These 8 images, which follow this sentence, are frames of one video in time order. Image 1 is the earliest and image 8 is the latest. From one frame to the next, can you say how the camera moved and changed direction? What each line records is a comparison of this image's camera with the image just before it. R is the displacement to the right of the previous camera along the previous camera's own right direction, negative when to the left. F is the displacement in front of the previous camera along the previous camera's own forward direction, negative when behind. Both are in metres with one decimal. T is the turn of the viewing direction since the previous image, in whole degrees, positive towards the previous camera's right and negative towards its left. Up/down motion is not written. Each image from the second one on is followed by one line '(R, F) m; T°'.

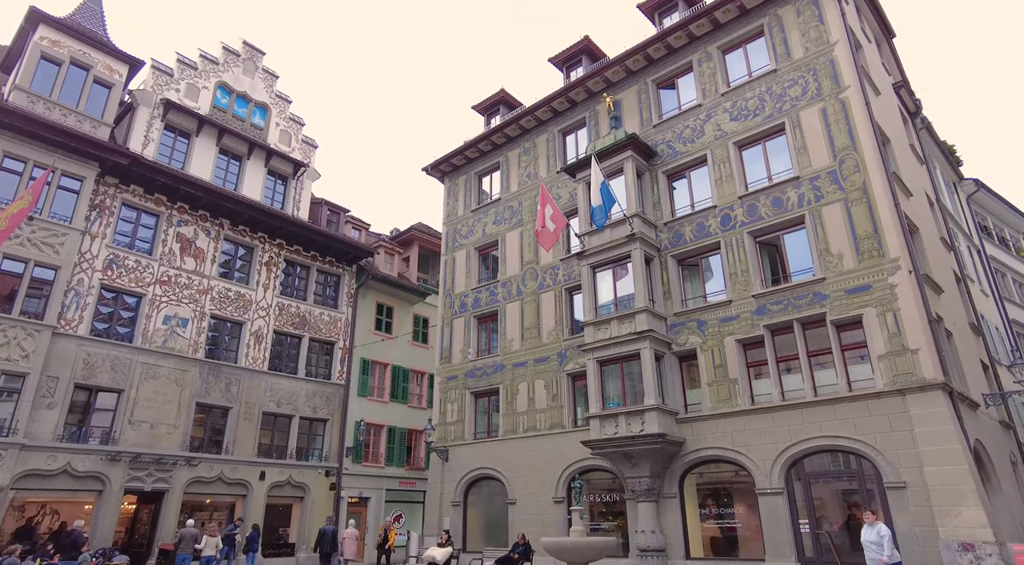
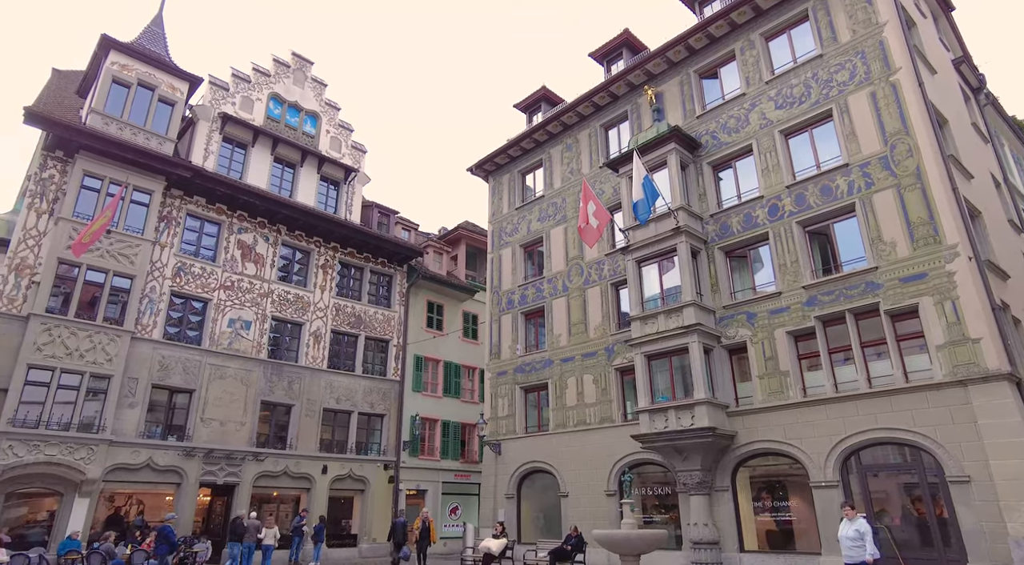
(+0.3, -0.3) m; -5°
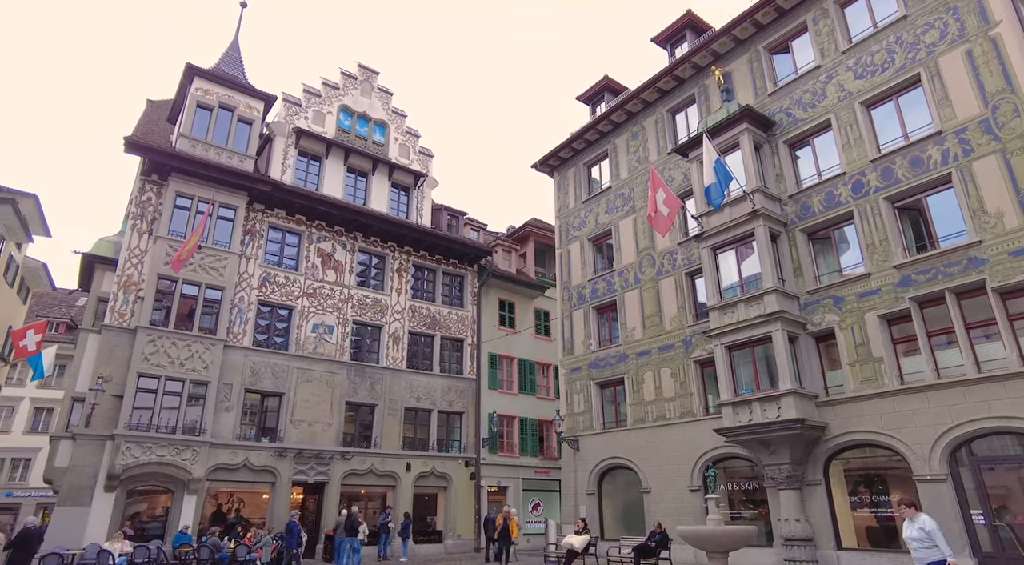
(+0.3, +0.1) m; -7°
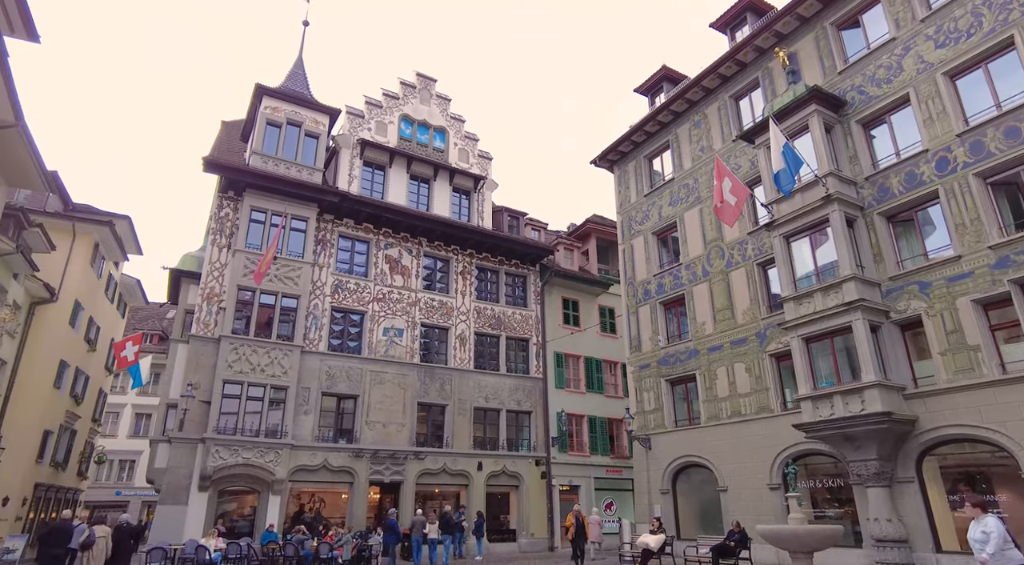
(+0.2, 0.0) m; -6°
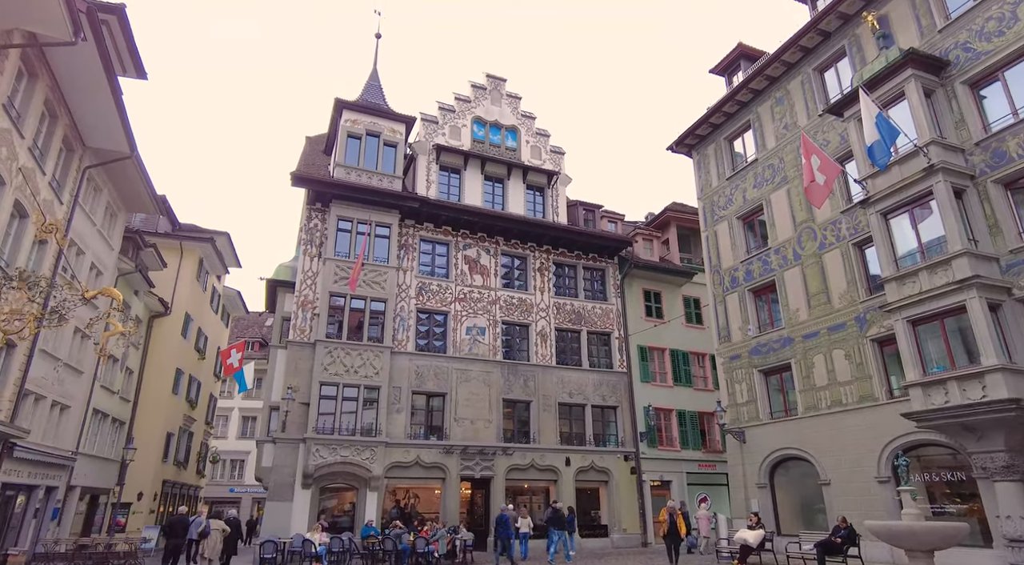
(+0.3, 0.0) m; -8°
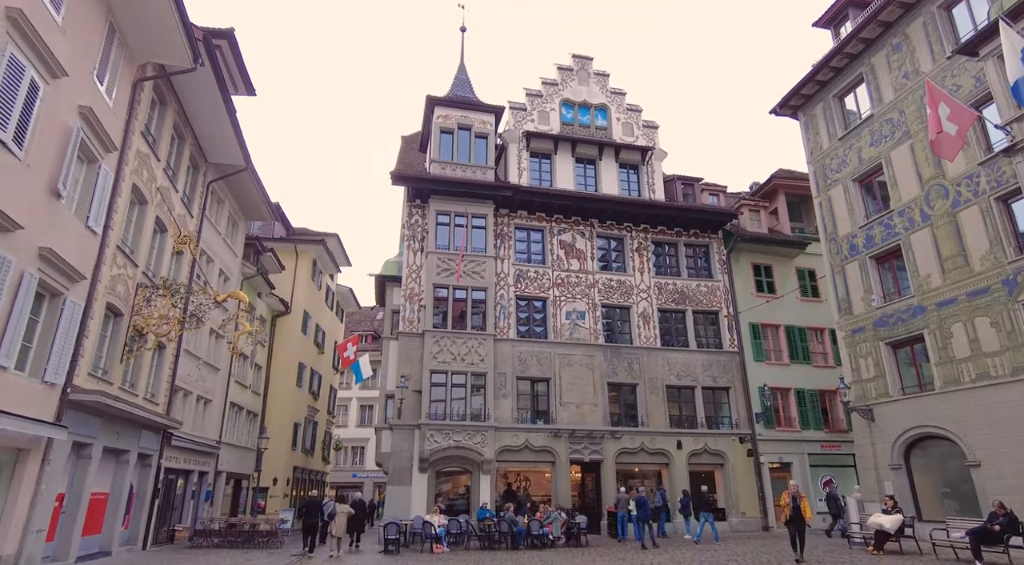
(+0.1, +0.1) m; -9°
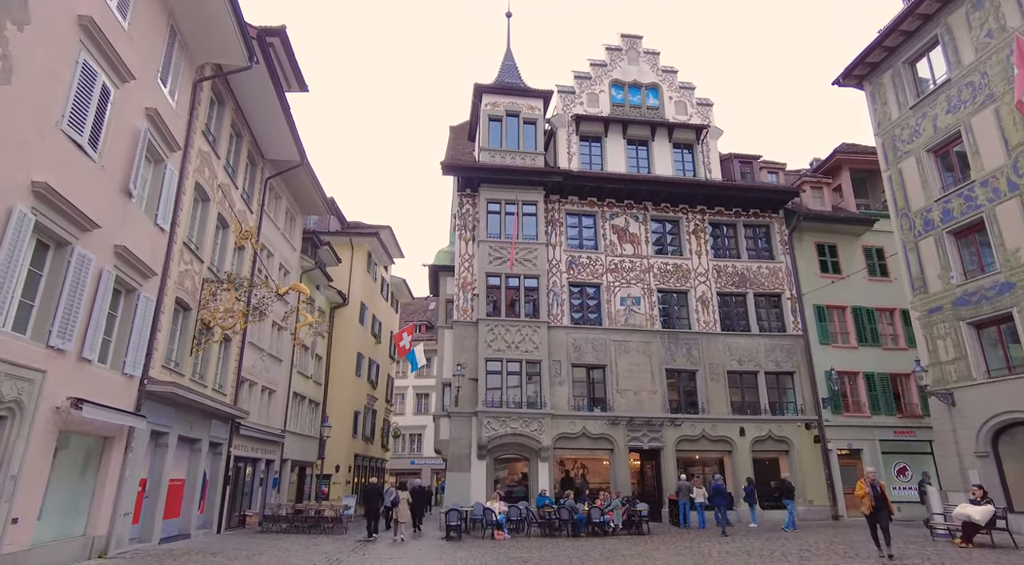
(-0.2, +0.2) m; -4°
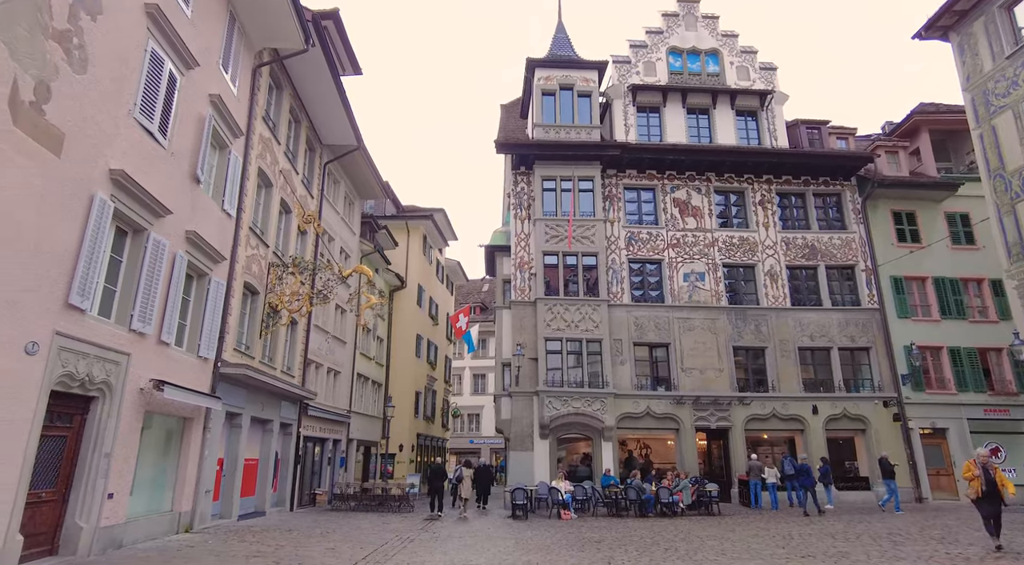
(-0.3, +0.3) m; -5°
